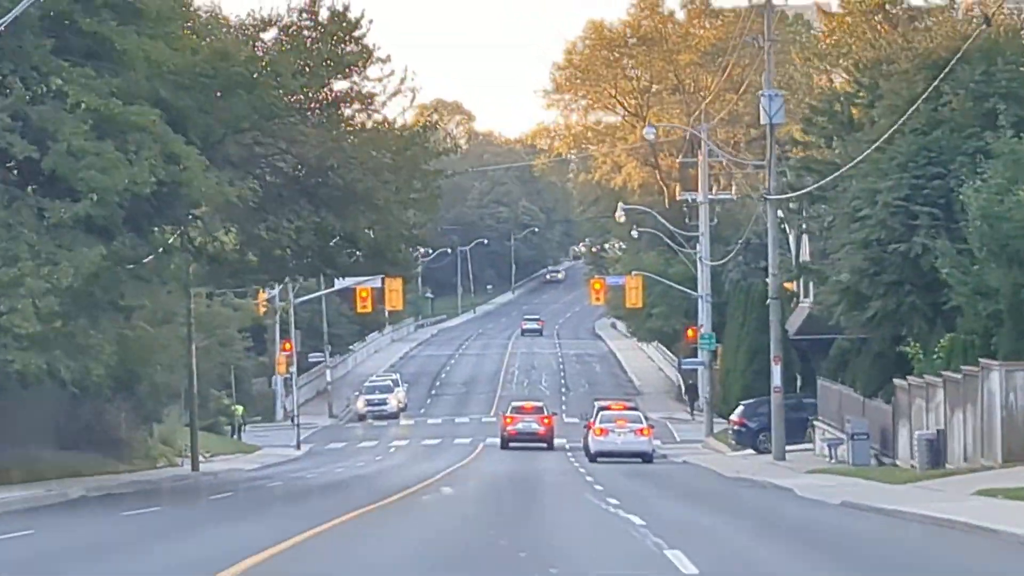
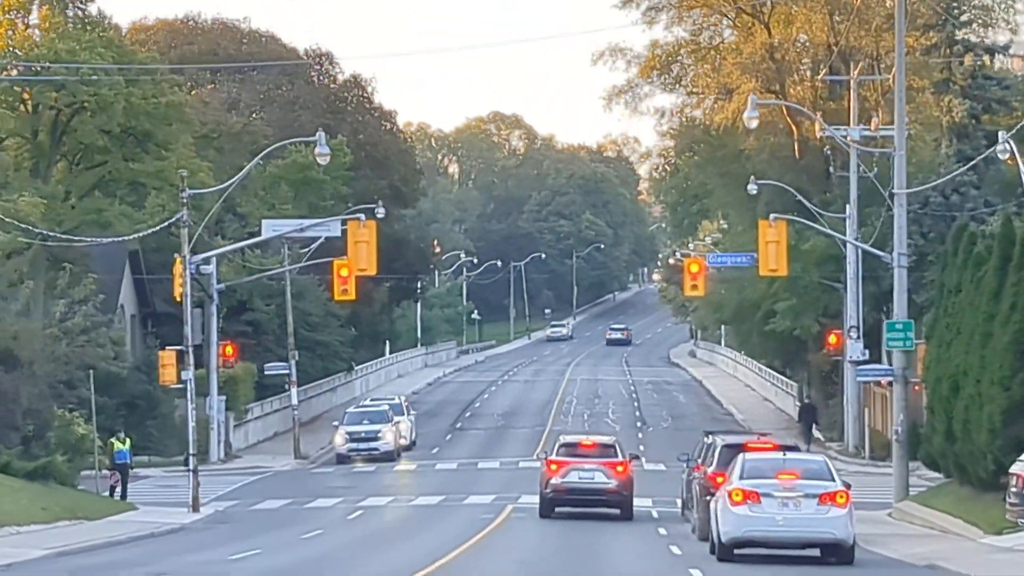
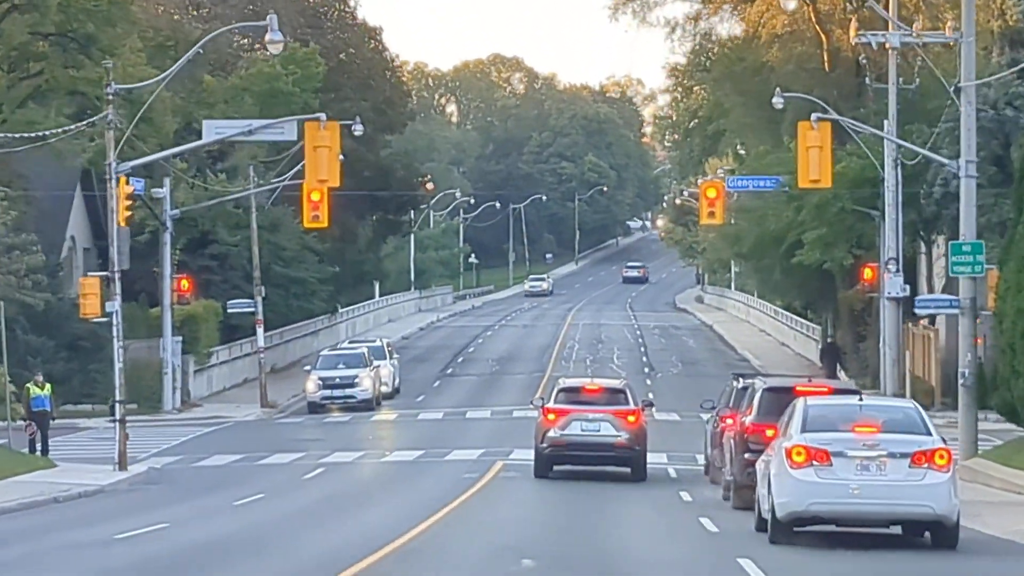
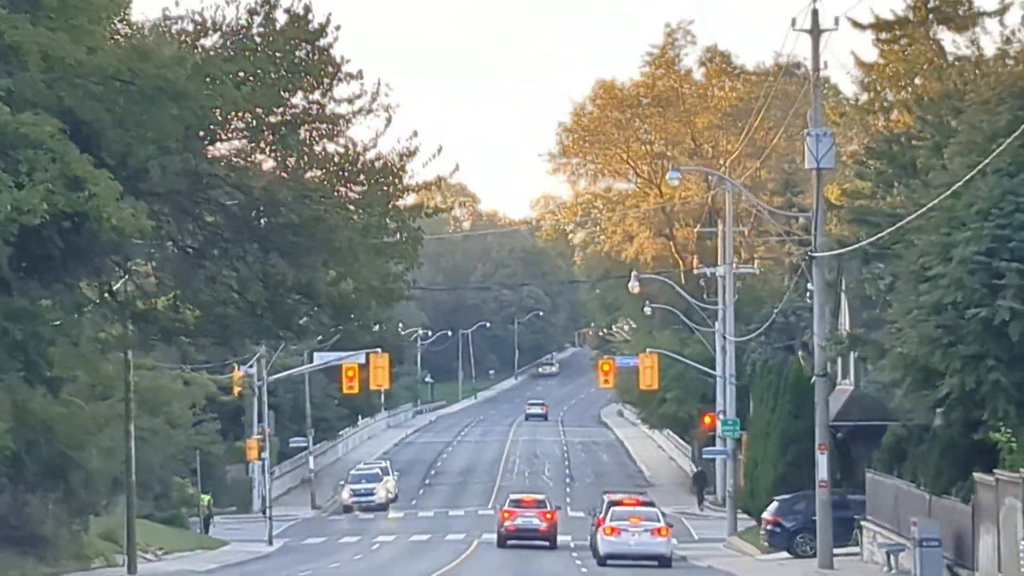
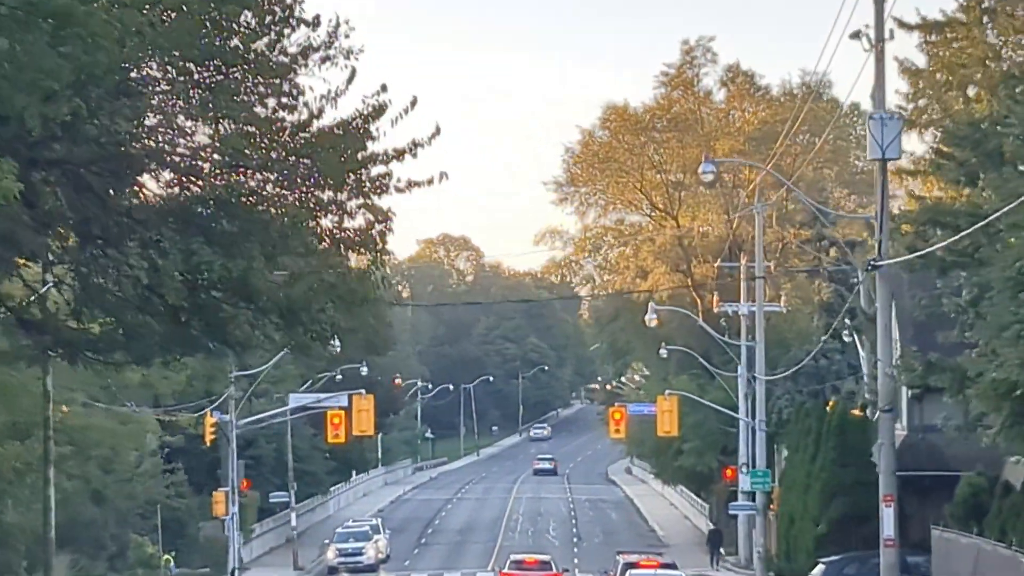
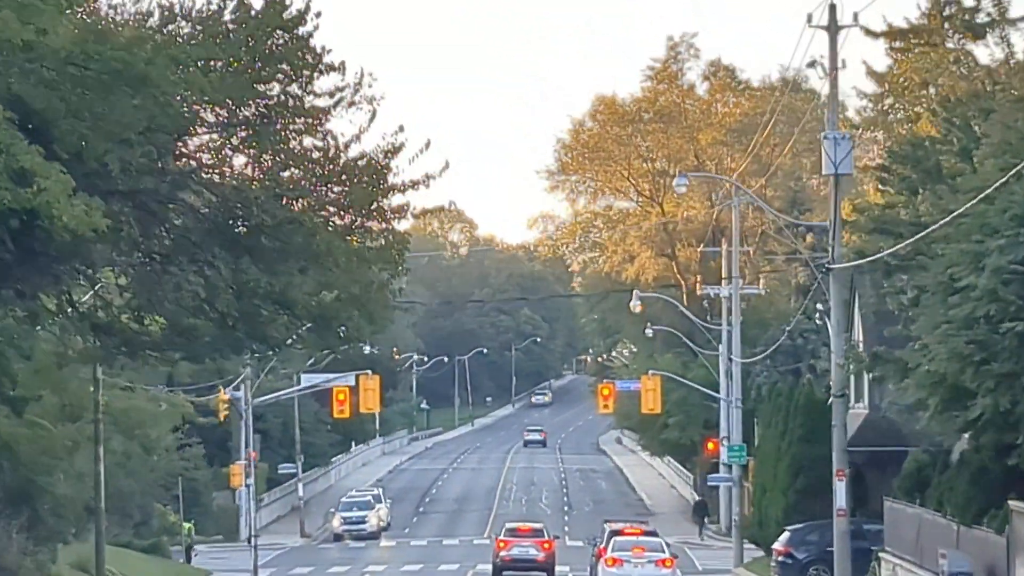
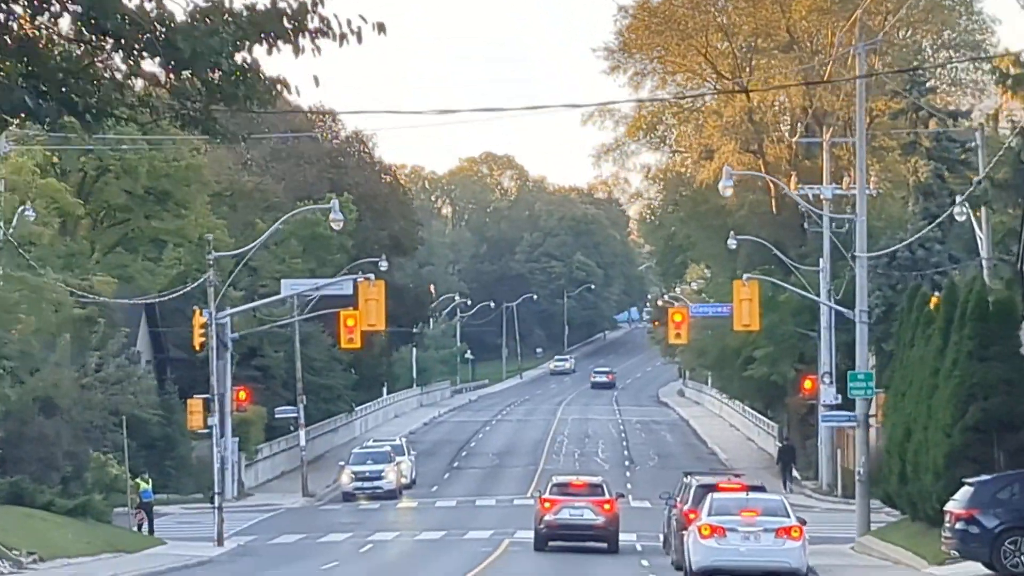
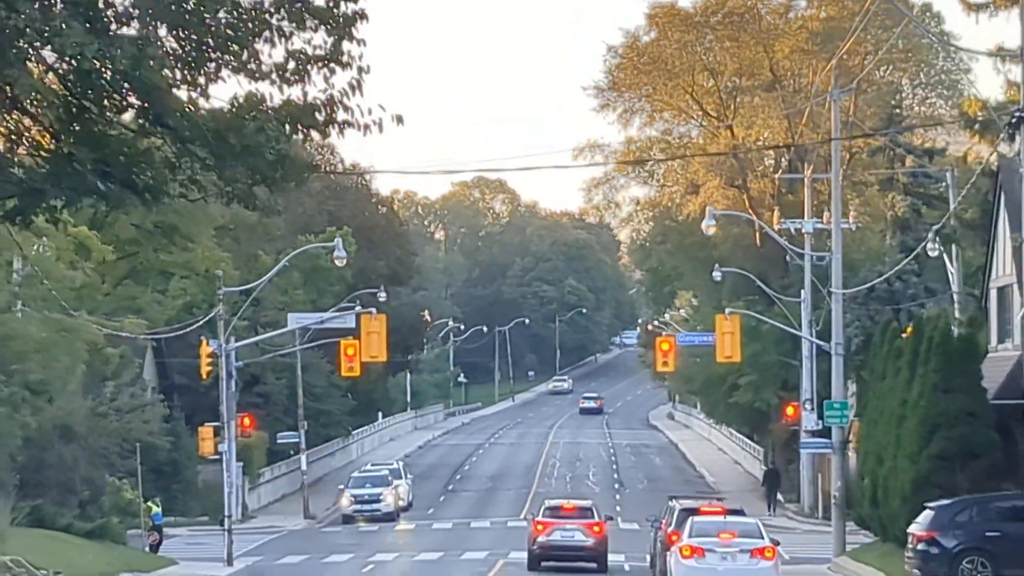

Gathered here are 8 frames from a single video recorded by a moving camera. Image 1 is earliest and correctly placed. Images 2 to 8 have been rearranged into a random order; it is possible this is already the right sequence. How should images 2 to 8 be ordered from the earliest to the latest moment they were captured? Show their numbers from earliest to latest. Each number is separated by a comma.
4, 6, 5, 8, 7, 2, 3
